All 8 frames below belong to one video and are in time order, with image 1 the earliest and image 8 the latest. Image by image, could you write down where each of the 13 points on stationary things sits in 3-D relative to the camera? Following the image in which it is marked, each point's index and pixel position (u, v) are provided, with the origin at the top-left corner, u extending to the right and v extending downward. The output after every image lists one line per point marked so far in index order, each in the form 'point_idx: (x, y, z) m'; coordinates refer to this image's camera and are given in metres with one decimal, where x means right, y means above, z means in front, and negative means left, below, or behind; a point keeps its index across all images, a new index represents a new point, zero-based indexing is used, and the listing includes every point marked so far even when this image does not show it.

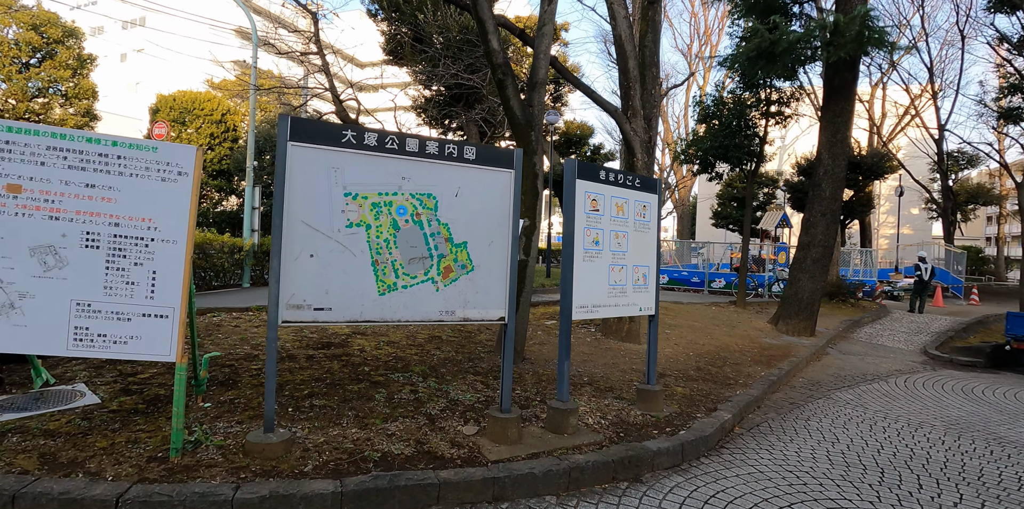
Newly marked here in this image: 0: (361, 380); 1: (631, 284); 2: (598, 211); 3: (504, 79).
0: (-1.6, -1.3, +5.9) m
1: (+1.3, -0.3, +5.9) m
2: (+0.8, +0.4, +5.4) m
3: (-0.1, +2.4, +7.4) m
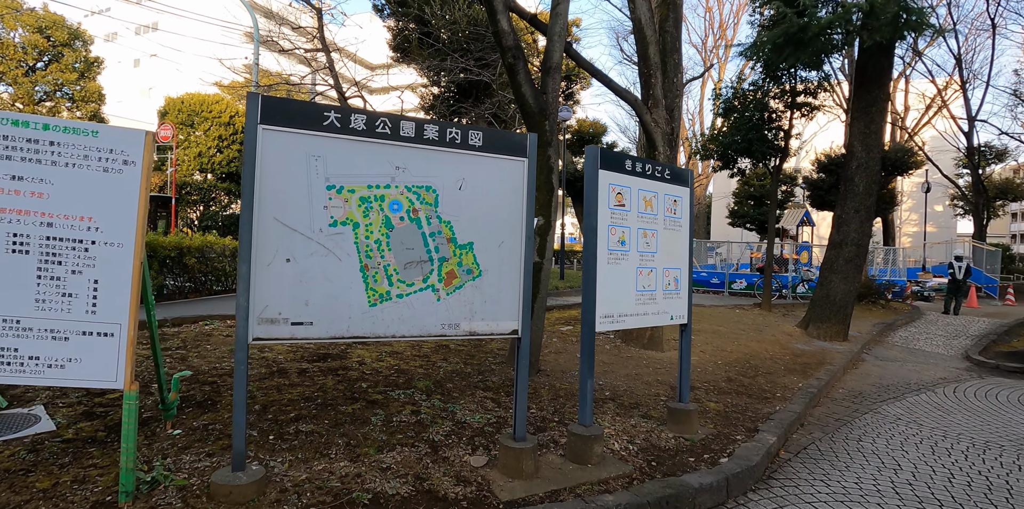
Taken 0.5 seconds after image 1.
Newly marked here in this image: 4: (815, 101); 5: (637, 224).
0: (-1.5, -1.4, +5.2) m
1: (+1.4, -0.3, +5.1) m
2: (+1.0, +0.4, +4.7) m
3: (0.0, +2.3, +6.7) m
4: (+8.1, +4.1, +14.8) m
5: (+1.1, +0.3, +4.9) m
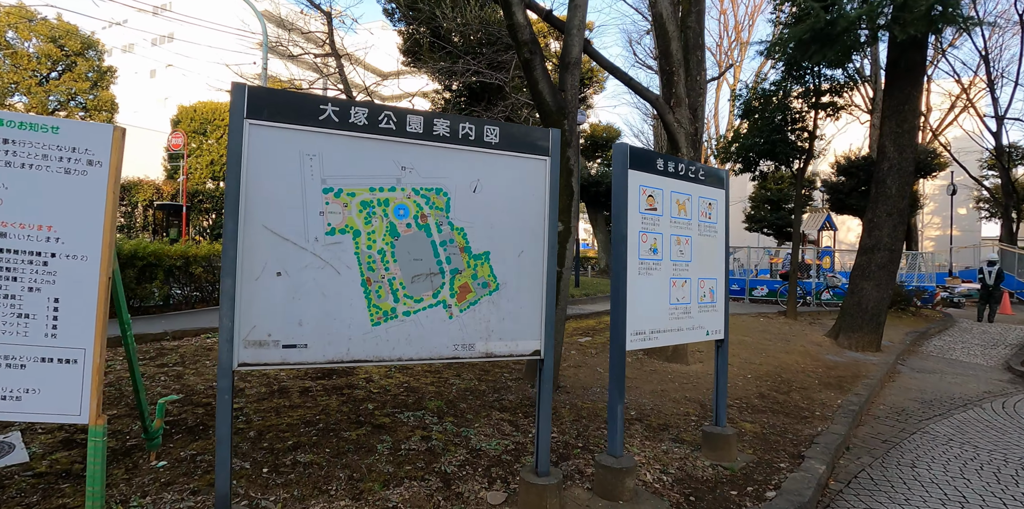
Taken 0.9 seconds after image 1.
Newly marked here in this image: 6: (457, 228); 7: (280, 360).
0: (-1.3, -1.5, +4.8) m
1: (+1.6, -0.4, +4.6) m
2: (+1.1, +0.3, +4.3) m
3: (+0.2, +2.2, +6.3) m
4: (+8.4, +3.9, +14.2) m
5: (+1.3, +0.2, +4.4) m
6: (-0.3, +0.2, +3.4) m
7: (-1.3, -0.6, +3.1) m
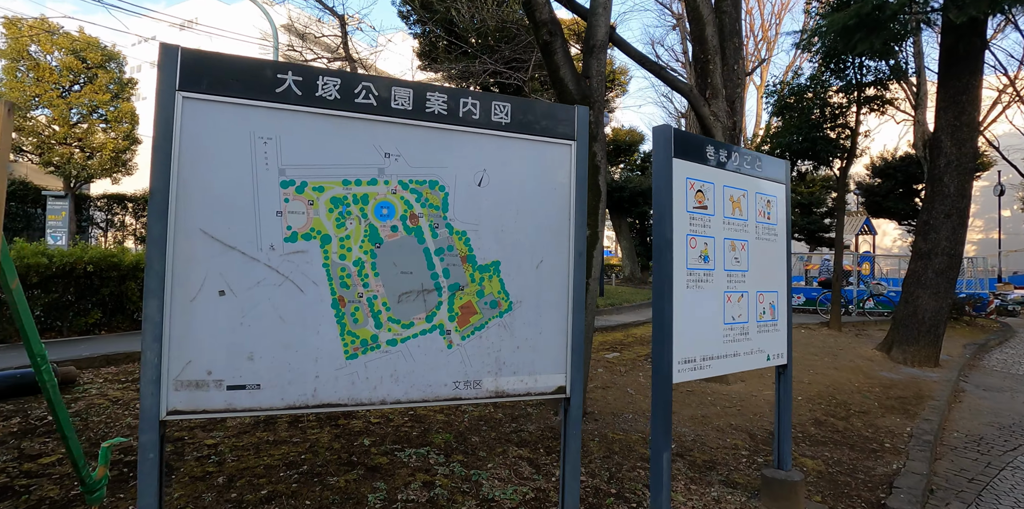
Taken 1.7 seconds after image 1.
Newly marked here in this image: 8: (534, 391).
0: (-1.2, -1.5, +4.0) m
1: (+1.7, -0.5, +3.8) m
2: (+1.2, +0.3, +3.5) m
3: (+0.4, +2.1, +5.5) m
4: (+8.9, +3.8, +13.1) m
5: (+1.4, +0.1, +3.6) m
6: (-0.3, +0.1, +2.7) m
7: (-1.2, -0.6, +2.3) m
8: (+0.1, -0.7, +2.8) m
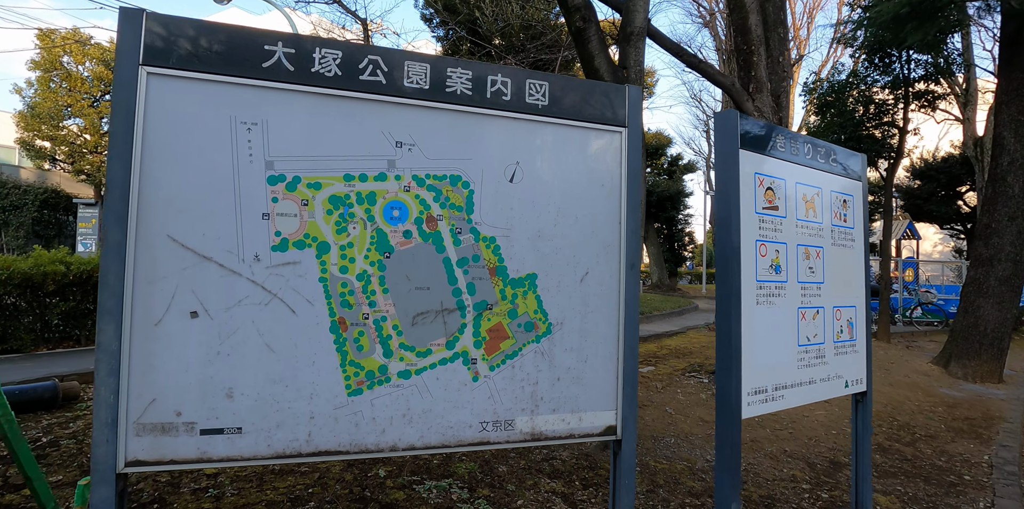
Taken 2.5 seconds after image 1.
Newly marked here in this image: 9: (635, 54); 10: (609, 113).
0: (-0.9, -1.6, +3.6) m
1: (+1.9, -0.5, +3.2) m
2: (+1.4, +0.2, +2.9) m
3: (+0.7, +2.1, +5.0) m
4: (+9.5, +3.7, +12.3) m
5: (+1.6, +0.1, +3.0) m
6: (-0.1, +0.1, +2.2) m
7: (-1.1, -0.7, +1.9) m
8: (+0.3, -0.7, +2.3) m
9: (+1.1, +1.9, +5.1) m
10: (+0.4, +0.6, +2.4) m
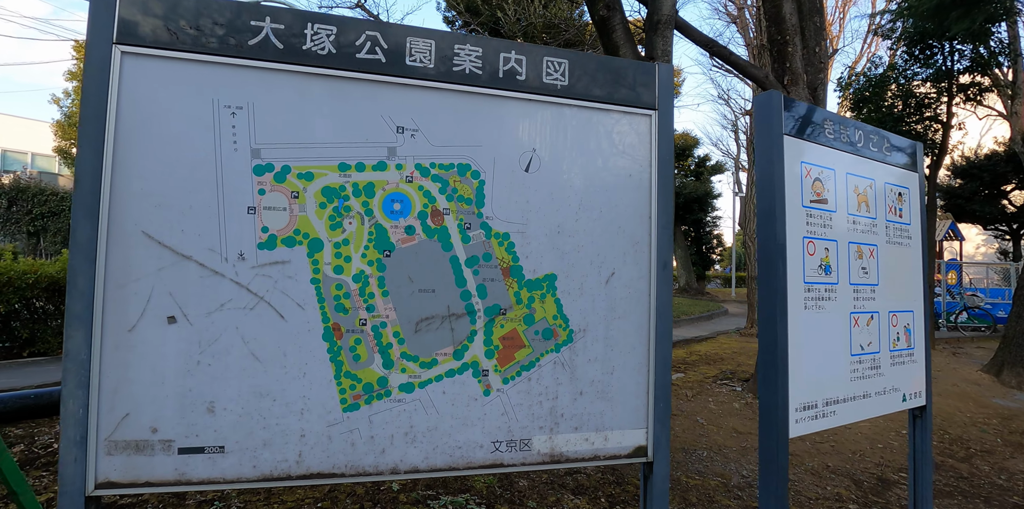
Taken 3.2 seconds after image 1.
0: (-0.8, -1.6, +3.4) m
1: (+2.0, -0.5, +2.9) m
2: (+1.5, +0.3, +2.6) m
3: (+0.8, +2.1, +4.8) m
4: (+10.0, +3.6, +11.6) m
5: (+1.7, +0.1, +2.7) m
6: (-0.1, +0.1, +2.0) m
7: (-1.0, -0.7, +1.7) m
8: (+0.3, -0.7, +2.0) m
9: (+1.3, +1.8, +4.8) m
10: (+0.5, +0.6, +2.1) m
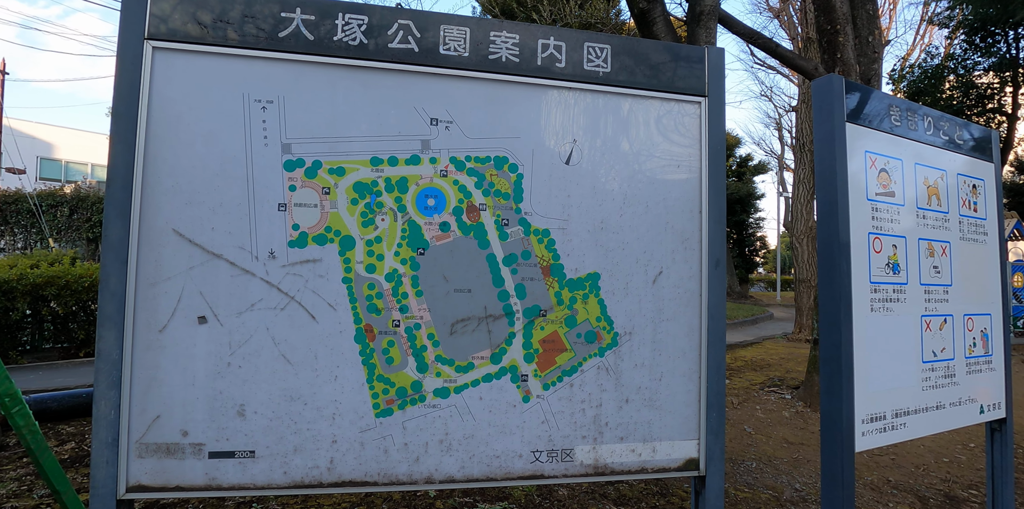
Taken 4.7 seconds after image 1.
0: (-0.6, -1.6, +3.3) m
1: (+2.2, -0.5, +2.7) m
2: (+1.7, +0.3, +2.4) m
3: (+1.2, +2.1, +4.6) m
4: (+10.7, +3.6, +10.9) m
5: (+1.8, +0.1, +2.5) m
6: (+0.1, +0.1, +1.9) m
7: (-0.9, -0.7, +1.6) m
8: (+0.5, -0.7, +1.9) m
9: (+1.6, +1.8, +4.6) m
10: (+0.6, +0.6, +2.0) m
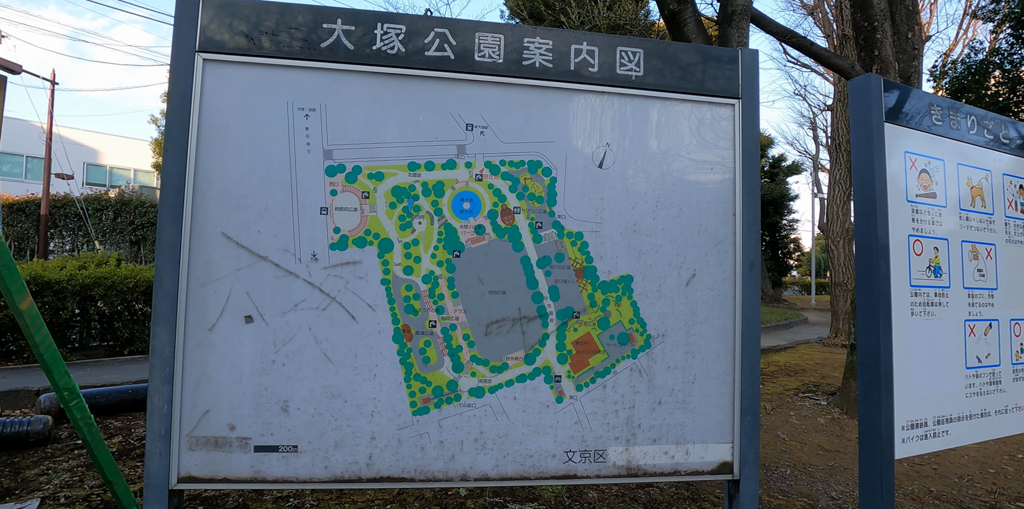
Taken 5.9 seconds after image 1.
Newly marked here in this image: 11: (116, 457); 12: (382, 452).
0: (-0.4, -1.6, +3.3) m
1: (+2.3, -0.5, +2.6) m
2: (+1.8, +0.3, +2.4) m
3: (+1.4, +2.0, +4.6) m
4: (+11.3, +3.6, +10.4) m
5: (+2.0, +0.1, +2.4) m
6: (+0.2, +0.1, +1.9) m
7: (-0.8, -0.7, +1.7) m
8: (+0.6, -0.7, +1.9) m
9: (+1.9, +1.8, +4.6) m
10: (+0.7, +0.6, +2.0) m
11: (-2.3, -1.2, +3.2) m
12: (-0.4, -0.6, +1.7) m
